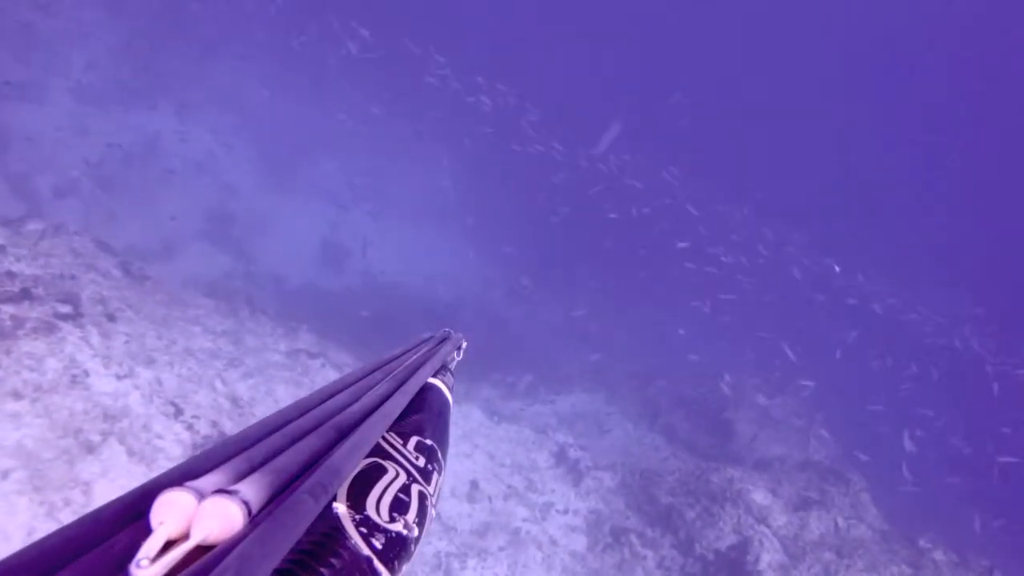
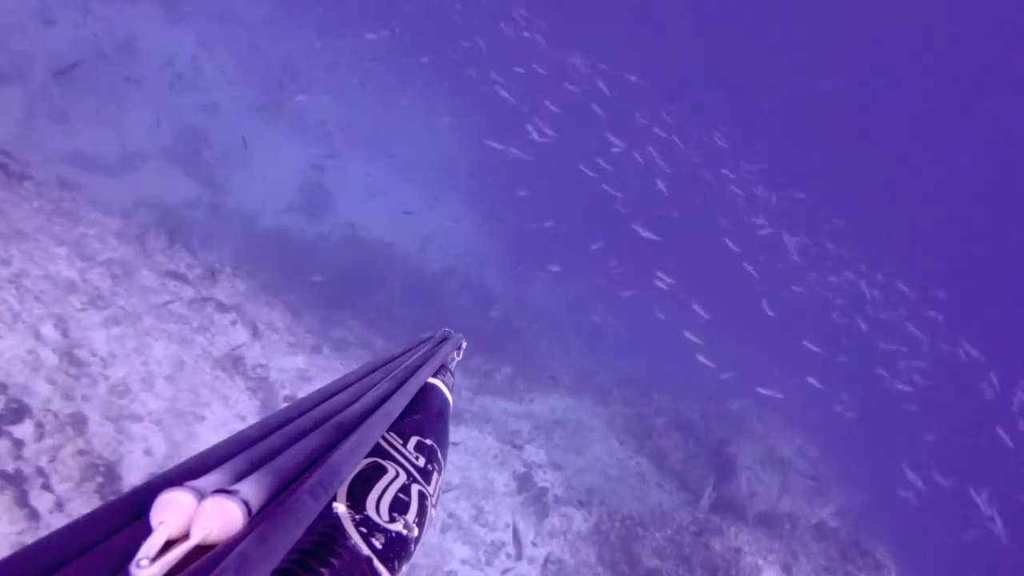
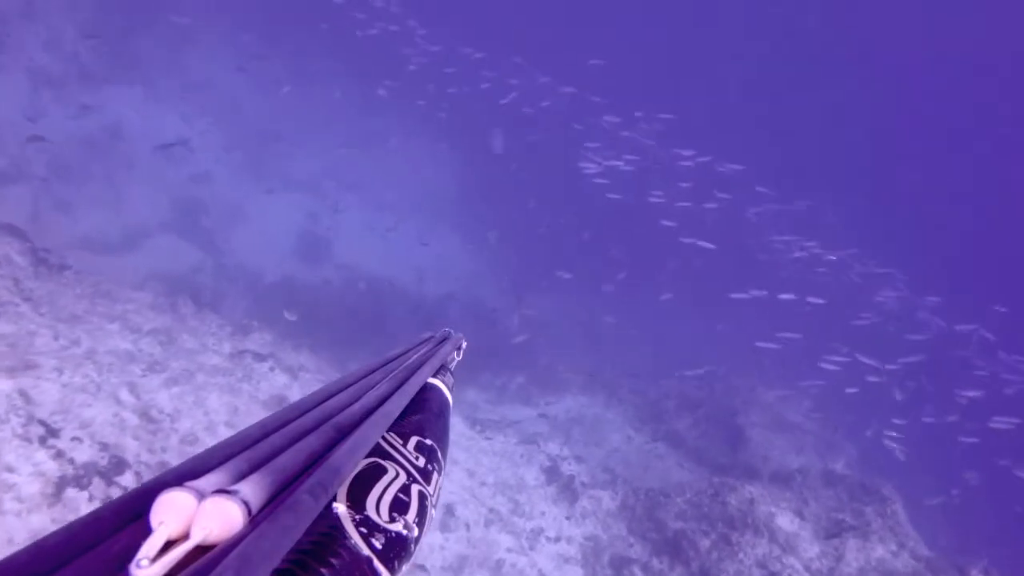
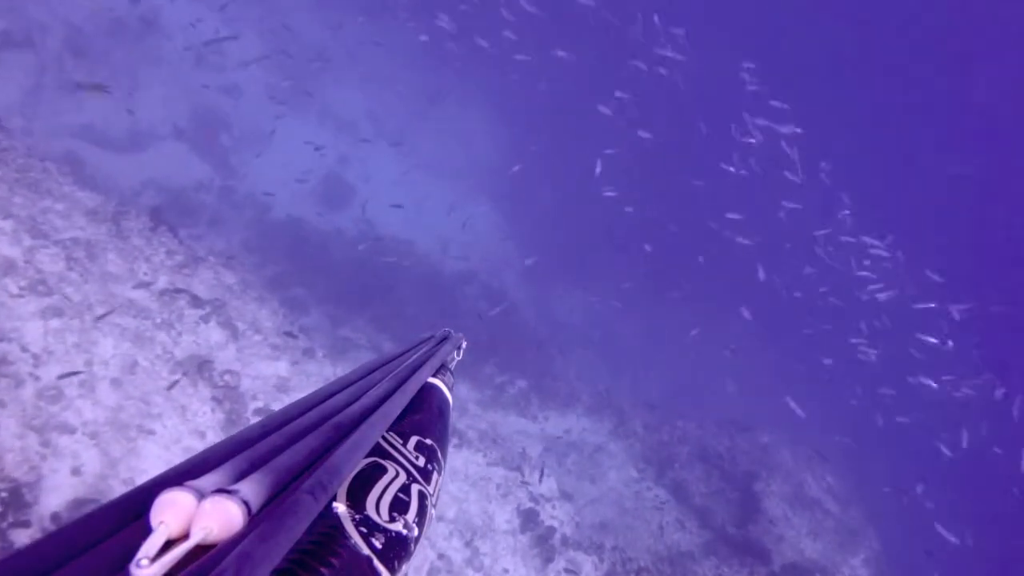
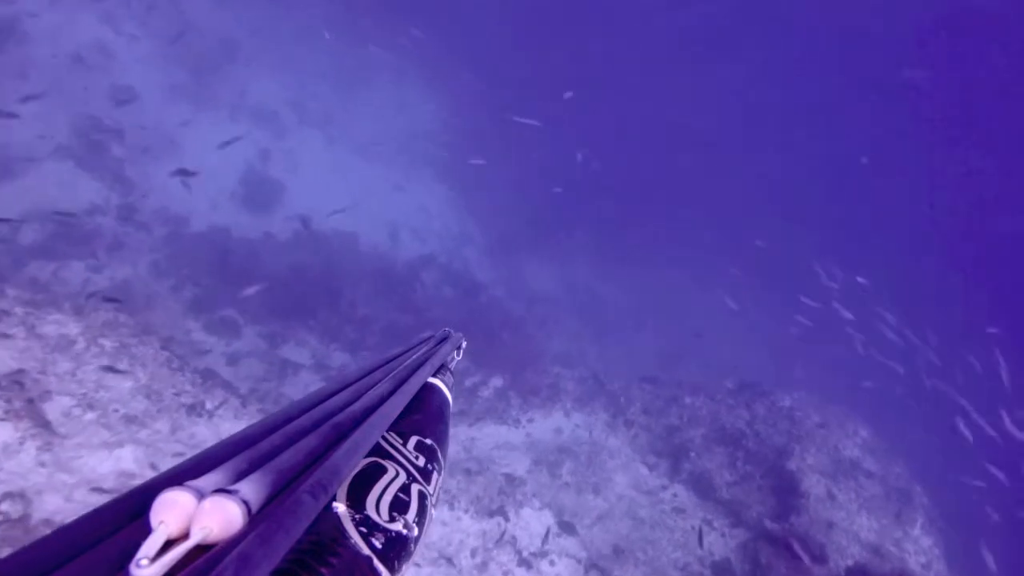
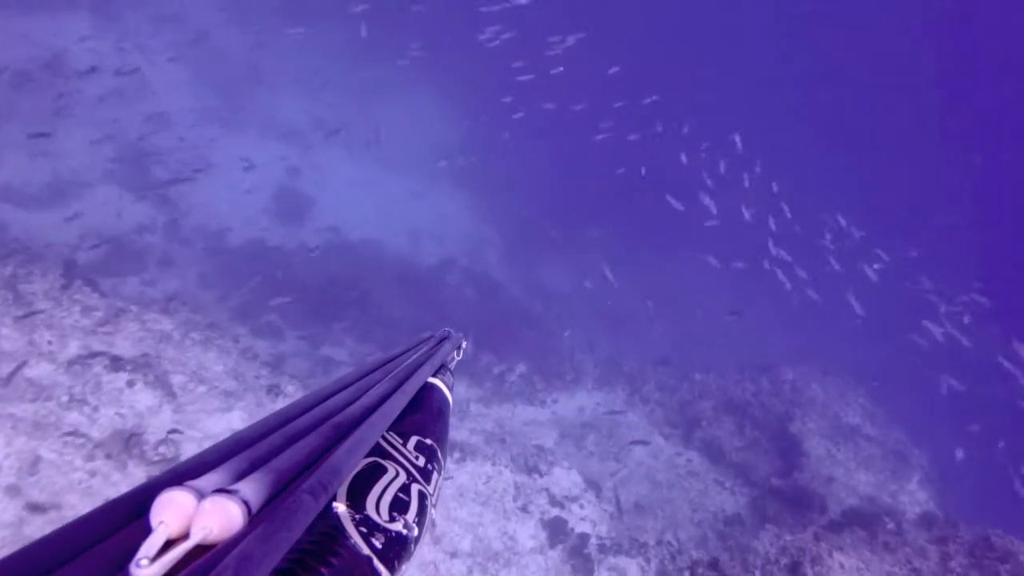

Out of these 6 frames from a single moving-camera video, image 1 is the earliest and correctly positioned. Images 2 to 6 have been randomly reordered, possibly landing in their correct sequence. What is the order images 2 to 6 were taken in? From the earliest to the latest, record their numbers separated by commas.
3, 2, 4, 6, 5
